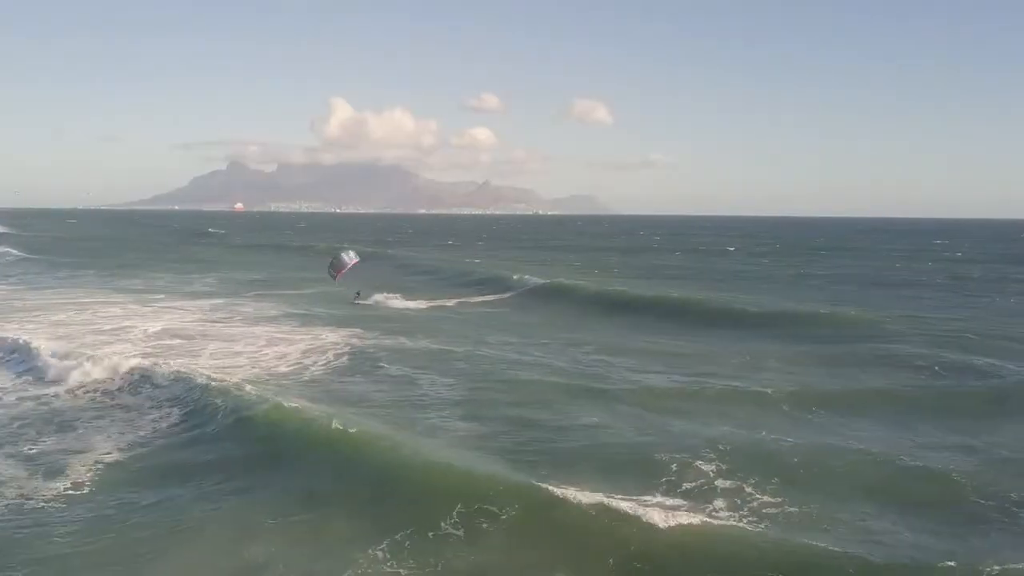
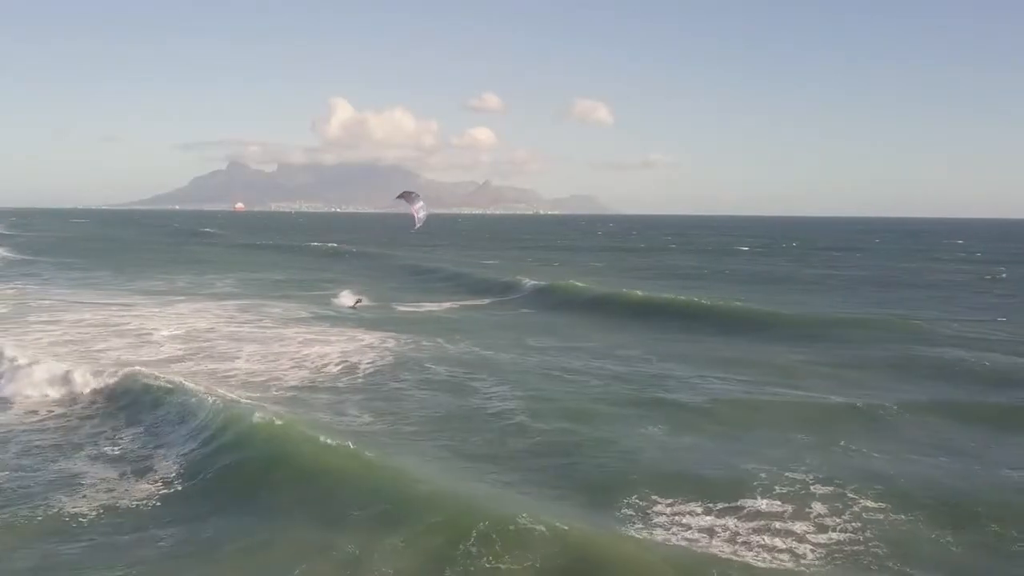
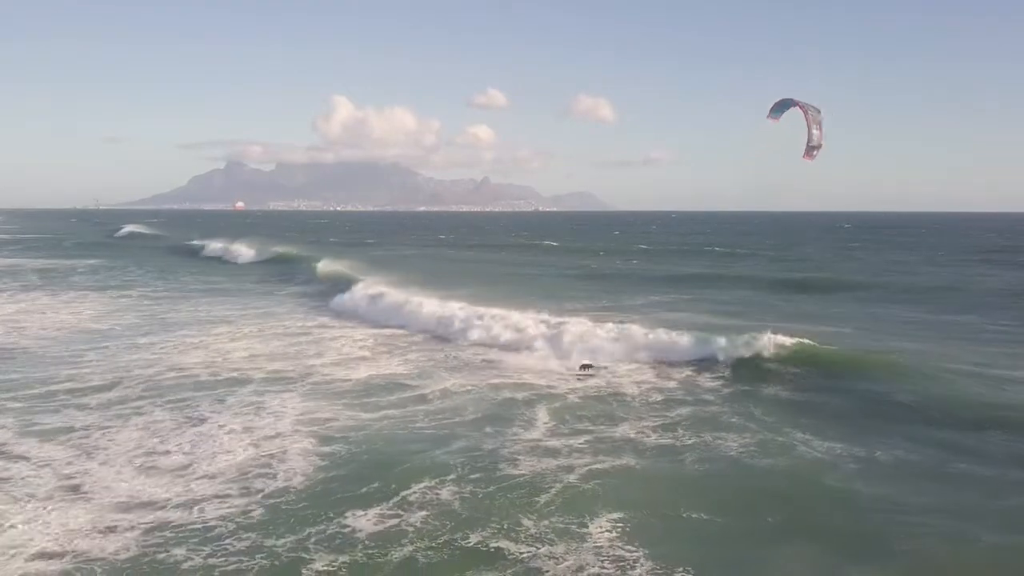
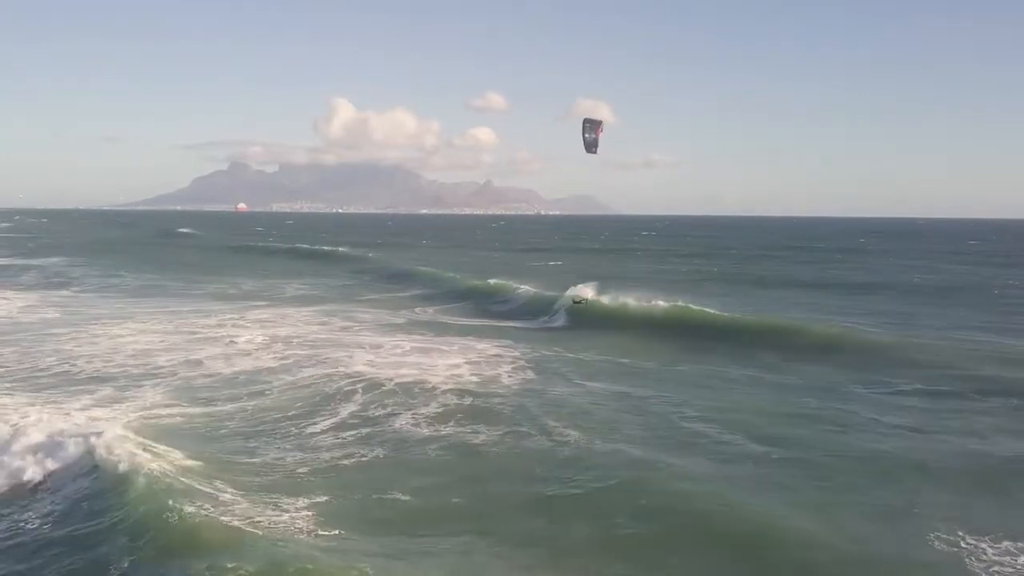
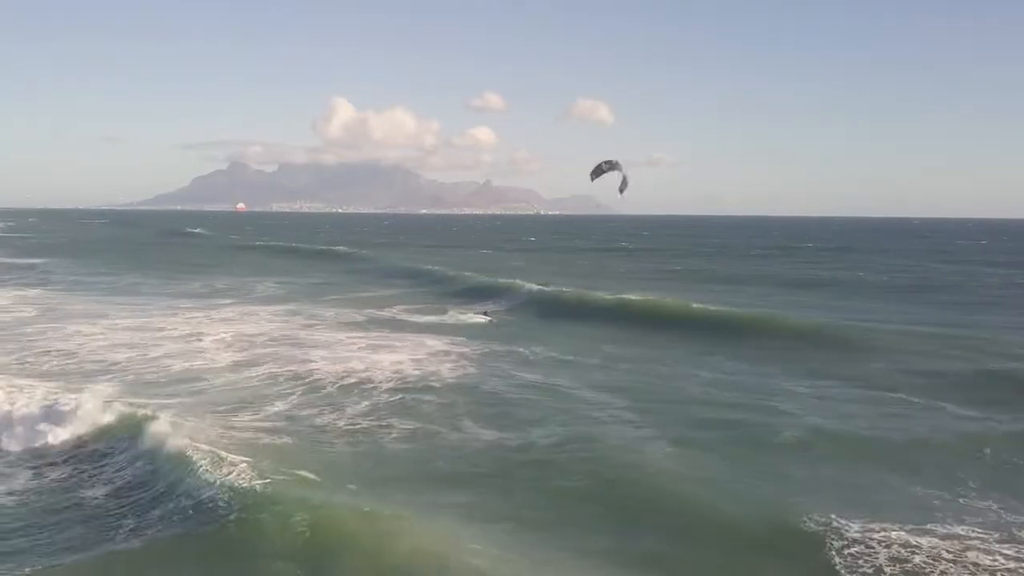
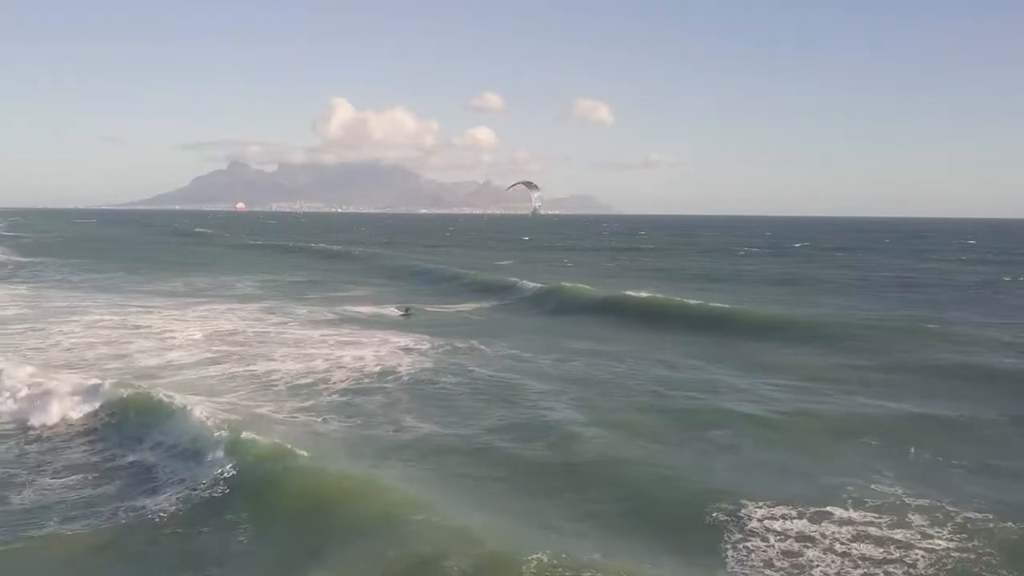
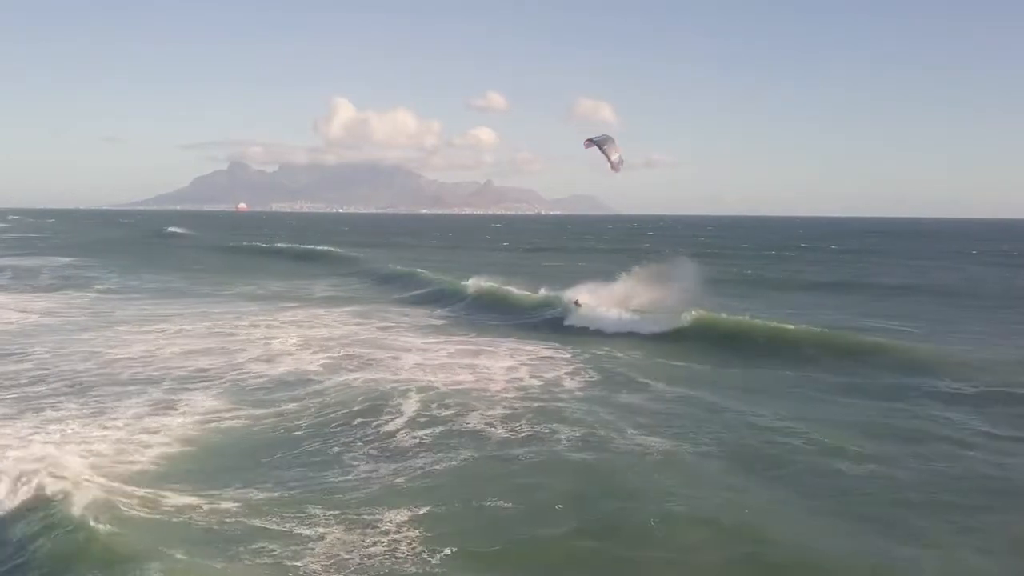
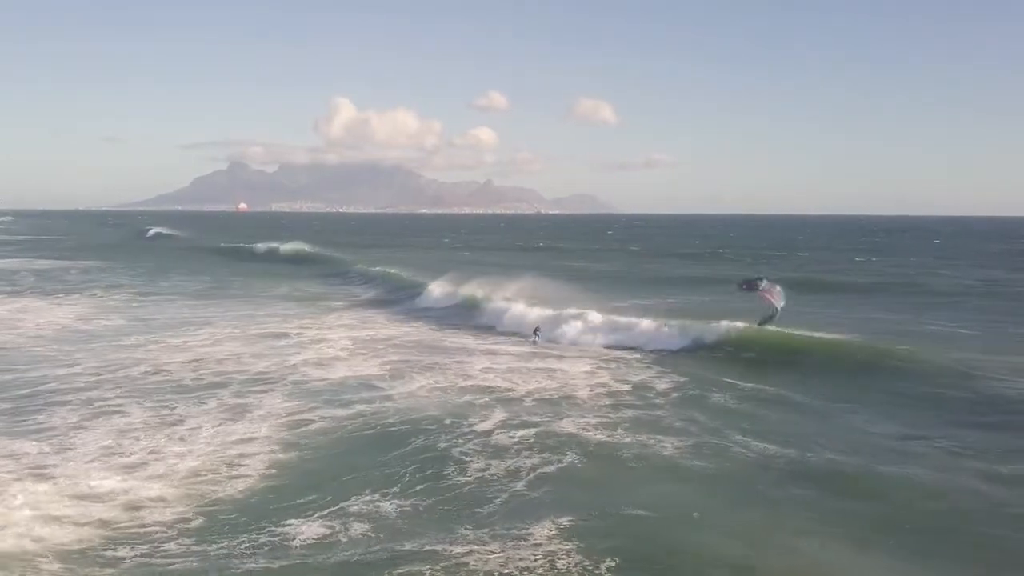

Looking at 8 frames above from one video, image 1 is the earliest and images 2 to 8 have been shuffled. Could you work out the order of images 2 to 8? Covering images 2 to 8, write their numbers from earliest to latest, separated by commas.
2, 6, 5, 4, 7, 8, 3
